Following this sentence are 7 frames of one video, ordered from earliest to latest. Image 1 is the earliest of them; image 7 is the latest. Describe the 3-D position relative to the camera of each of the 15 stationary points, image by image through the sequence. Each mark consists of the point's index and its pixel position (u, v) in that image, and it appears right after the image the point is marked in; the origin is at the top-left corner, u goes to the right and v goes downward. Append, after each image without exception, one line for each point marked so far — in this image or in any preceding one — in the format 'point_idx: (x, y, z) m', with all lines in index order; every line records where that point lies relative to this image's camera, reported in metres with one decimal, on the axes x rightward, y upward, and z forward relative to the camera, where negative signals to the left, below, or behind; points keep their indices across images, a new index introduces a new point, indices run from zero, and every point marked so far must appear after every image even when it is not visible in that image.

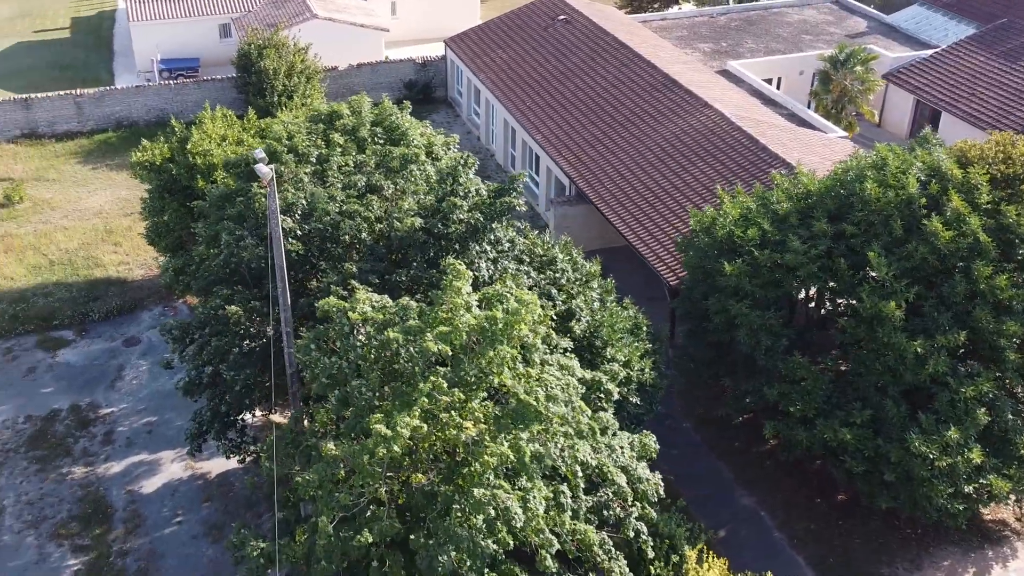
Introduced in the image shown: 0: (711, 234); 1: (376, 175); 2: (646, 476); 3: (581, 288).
0: (+2.9, +0.8, +15.2) m
1: (-1.8, +1.4, +12.7) m
2: (+1.4, -2.0, +11.2) m
3: (+0.9, 0.0, +13.3) m
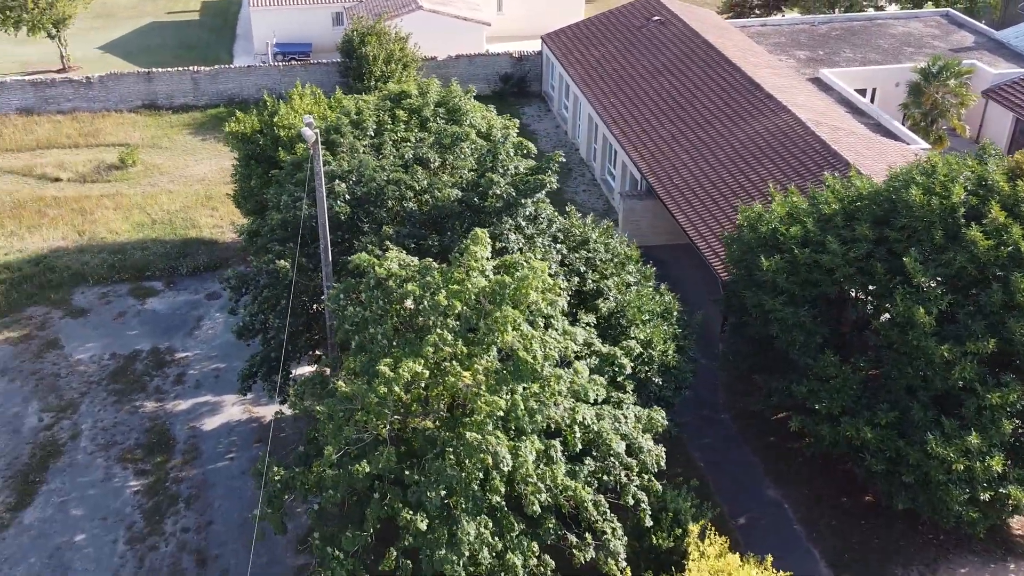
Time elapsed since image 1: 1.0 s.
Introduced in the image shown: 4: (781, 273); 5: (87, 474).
0: (+3.7, +0.9, +15.6) m
1: (-1.2, +1.9, +13.7) m
2: (+1.5, -1.8, +11.8) m
3: (+1.4, +0.2, +13.9) m
4: (+3.8, +0.2, +15.0) m
5: (-5.8, -2.5, +13.9) m
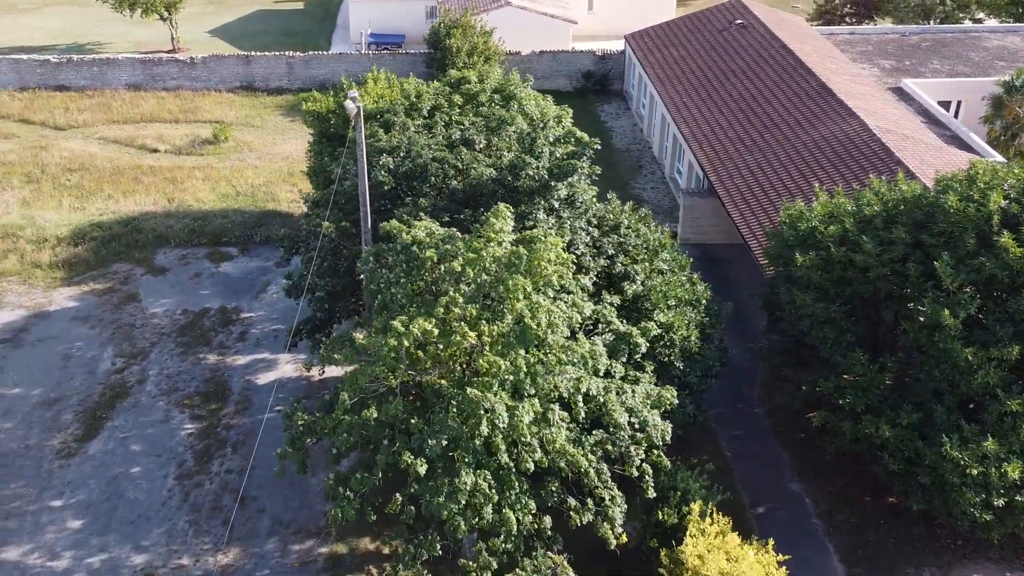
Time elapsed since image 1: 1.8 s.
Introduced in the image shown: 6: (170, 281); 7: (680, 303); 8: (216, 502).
0: (+4.4, +0.9, +15.9) m
1: (-0.6, +2.2, +14.5) m
2: (+1.7, -1.6, +12.3) m
3: (+1.9, +0.4, +14.4) m
4: (+4.4, +0.3, +15.3) m
5: (-5.4, -1.9, +15.2) m
6: (-6.0, +0.1, +18.0) m
7: (+2.3, -0.2, +14.4) m
8: (-4.0, -2.9, +13.8) m
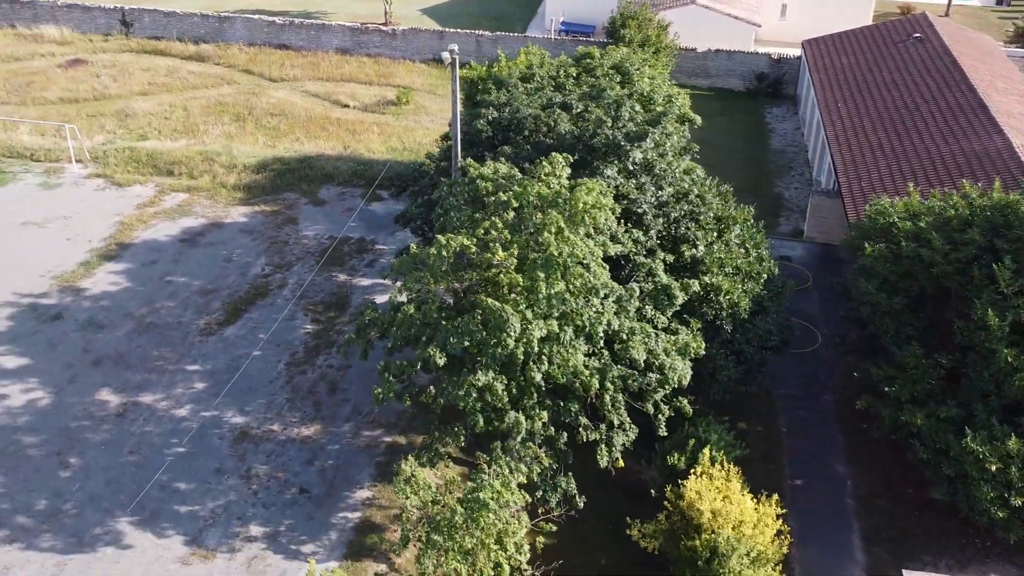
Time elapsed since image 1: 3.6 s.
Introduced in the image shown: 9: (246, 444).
0: (+5.9, +1.0, +16.4) m
1: (+0.9, +3.0, +16.1) m
2: (+2.1, -1.0, +13.5) m
3: (+3.1, +0.9, +15.6) m
4: (+5.7, +0.4, +15.8) m
5: (-4.1, -0.4, +17.9) m
6: (-3.8, +1.6, +20.9) m
7: (+3.4, +0.2, +15.5) m
8: (-3.2, -1.6, +16.2) m
9: (-3.9, -2.3, +15.1) m
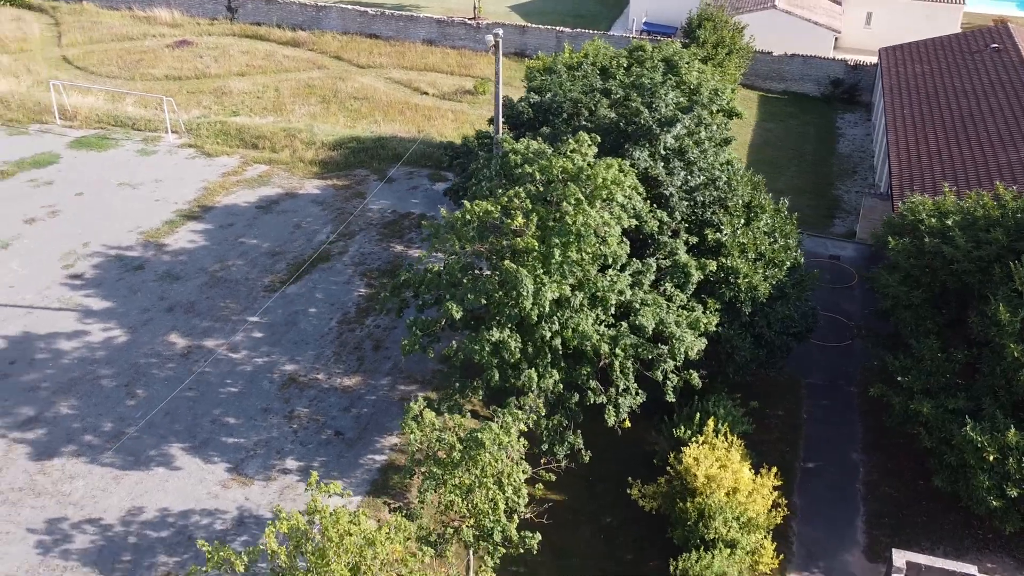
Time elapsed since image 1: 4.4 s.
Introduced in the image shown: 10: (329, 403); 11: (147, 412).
0: (+6.6, +1.1, +16.8) m
1: (+1.7, +3.4, +17.1) m
2: (+2.4, -0.7, +14.3) m
3: (+3.6, +1.2, +16.3) m
4: (+6.3, +0.5, +16.2) m
5: (-3.3, +0.2, +19.3) m
6: (-2.6, +2.2, +22.2) m
7: (+3.9, +0.5, +16.1) m
8: (-2.6, -0.9, +17.6) m
9: (-3.5, -1.6, +16.5) m
10: (-2.9, -1.8, +16.3) m
11: (-5.6, -1.9, +15.9) m
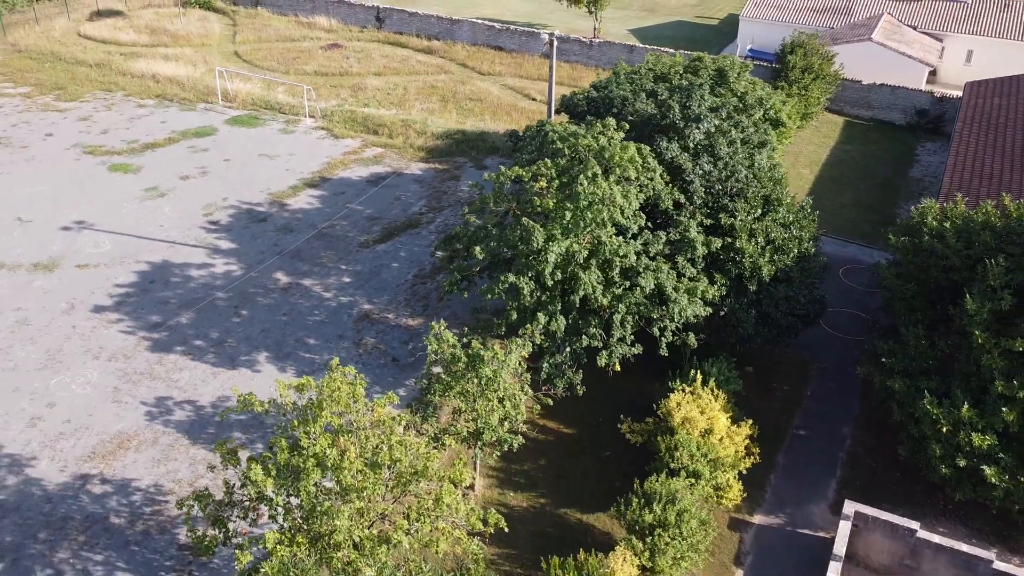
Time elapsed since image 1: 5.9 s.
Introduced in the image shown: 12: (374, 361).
0: (+7.4, +1.2, +18.5) m
1: (+2.8, +3.8, +19.6) m
2: (+2.7, -0.2, +16.7) m
3: (+4.4, +1.5, +18.4) m
4: (+6.9, +0.6, +18.0) m
5: (-2.0, +1.0, +22.6) m
6: (-0.6, +2.8, +25.4) m
7: (+4.6, +0.8, +18.2) m
8: (-1.7, -0.1, +20.7) m
9: (-2.9, -0.7, +19.8) m
10: (-2.3, -0.9, +19.5) m
11: (-5.0, -0.8, +19.5) m
12: (-2.5, -1.4, +18.7) m
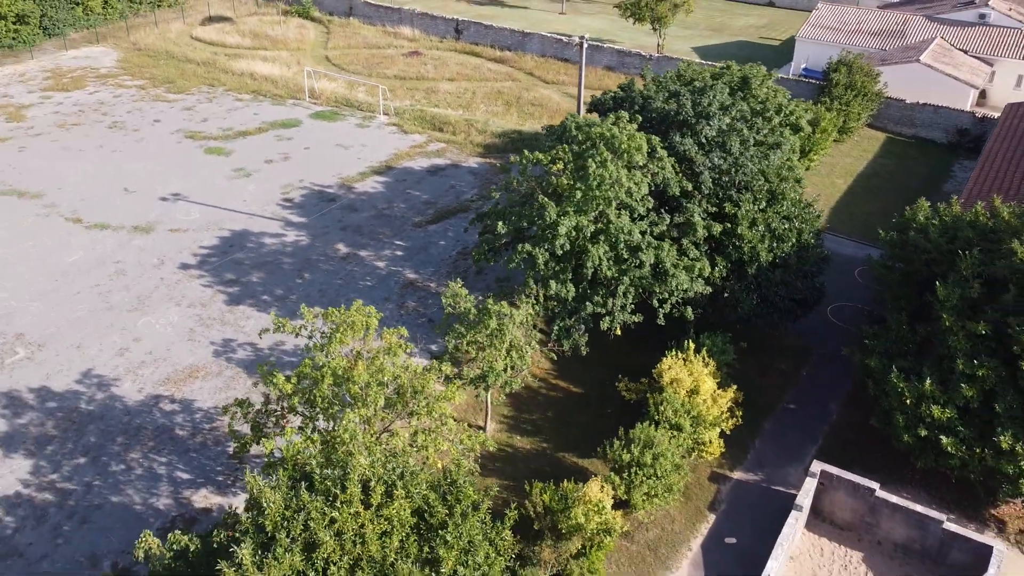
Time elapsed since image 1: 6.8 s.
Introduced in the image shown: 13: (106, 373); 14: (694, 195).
0: (+7.9, +1.3, +20.1) m
1: (+3.6, +4.2, +21.7) m
2: (+3.0, +0.2, +18.8) m
3: (+5.0, +1.8, +20.4) m
4: (+7.4, +0.8, +19.6) m
5: (-1.0, +1.6, +25.1) m
6: (+0.7, +3.1, +27.8) m
7: (+5.1, +1.0, +20.1) m
8: (-1.0, +0.4, +23.2) m
9: (-2.2, 0.0, +22.4) m
10: (-1.7, -0.3, +22.0) m
11: (-4.4, 0.0, +22.3) m
12: (-2.1, -0.7, +21.2) m
13: (-7.7, -1.6, +19.4) m
14: (+3.5, +1.8, +19.9) m
